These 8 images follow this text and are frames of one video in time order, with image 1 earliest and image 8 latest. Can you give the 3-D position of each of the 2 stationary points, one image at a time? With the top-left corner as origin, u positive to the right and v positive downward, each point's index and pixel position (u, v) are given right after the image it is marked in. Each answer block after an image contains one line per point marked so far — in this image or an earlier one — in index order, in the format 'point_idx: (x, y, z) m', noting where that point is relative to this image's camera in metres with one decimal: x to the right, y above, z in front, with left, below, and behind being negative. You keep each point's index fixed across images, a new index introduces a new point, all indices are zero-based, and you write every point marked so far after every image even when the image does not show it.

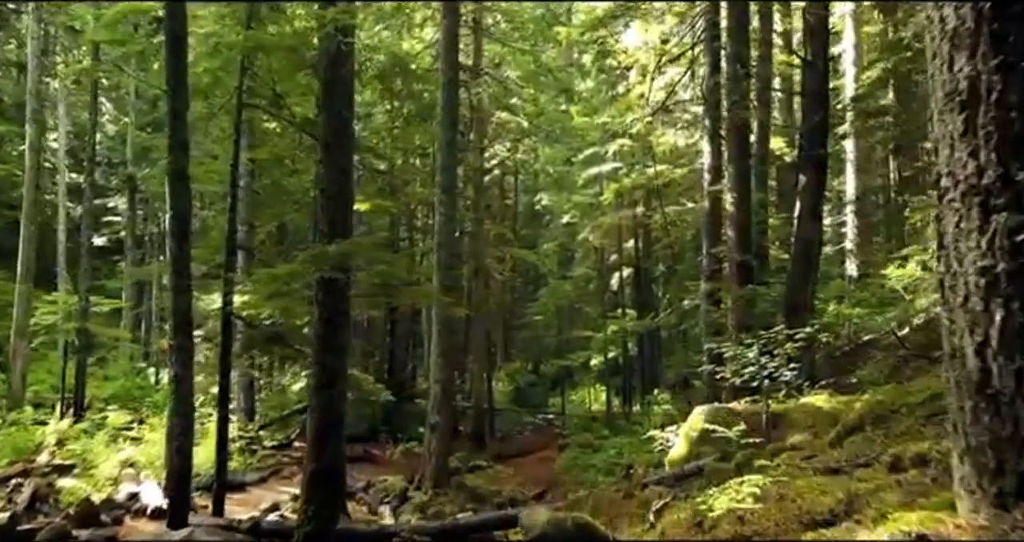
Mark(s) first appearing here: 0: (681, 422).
0: (+4.4, -3.9, +18.7) m
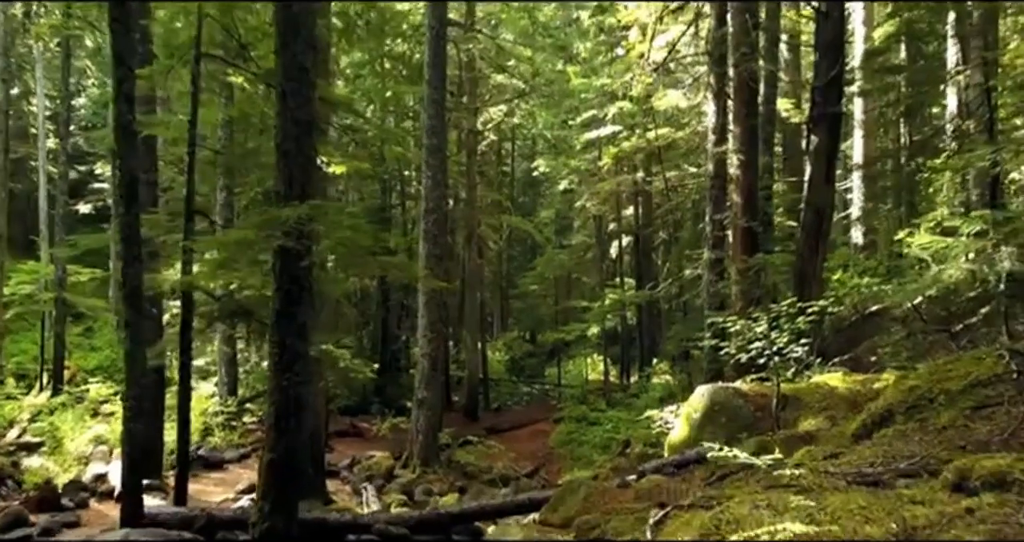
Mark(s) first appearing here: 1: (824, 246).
0: (+4.2, -3.1, +17.9) m
1: (+5.8, +0.4, +13.5) m
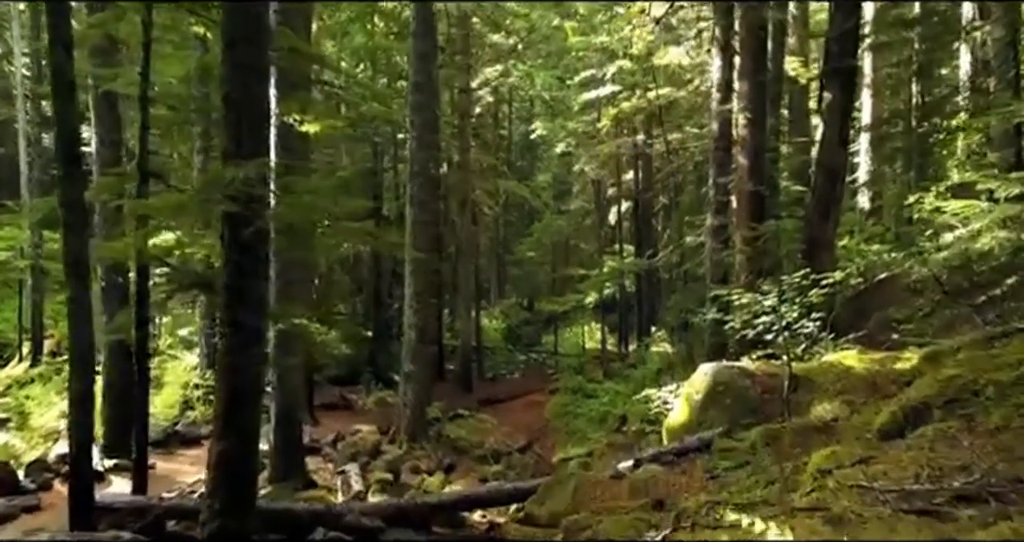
0: (+4.0, -2.3, +17.2) m
1: (+5.7, +1.0, +12.7) m
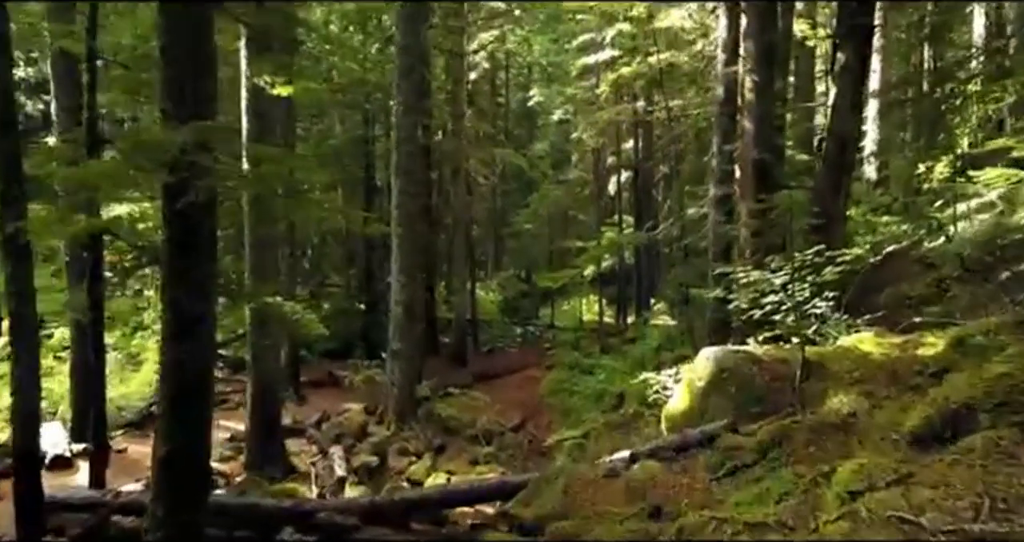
0: (+3.9, -1.7, +16.6) m
1: (+5.5, +1.5, +11.9) m
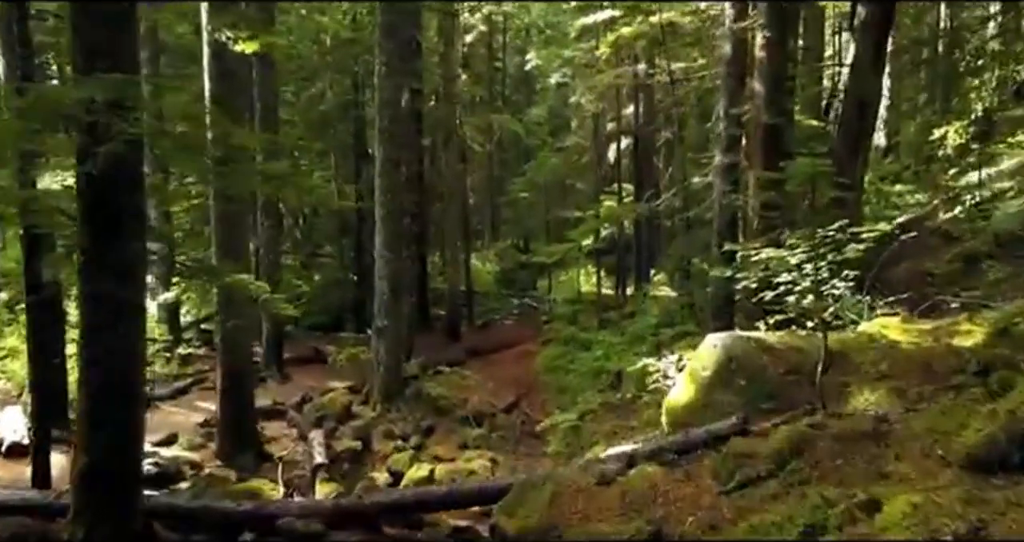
0: (+3.7, -1.1, +15.8) m
1: (+5.4, +1.9, +11.0) m
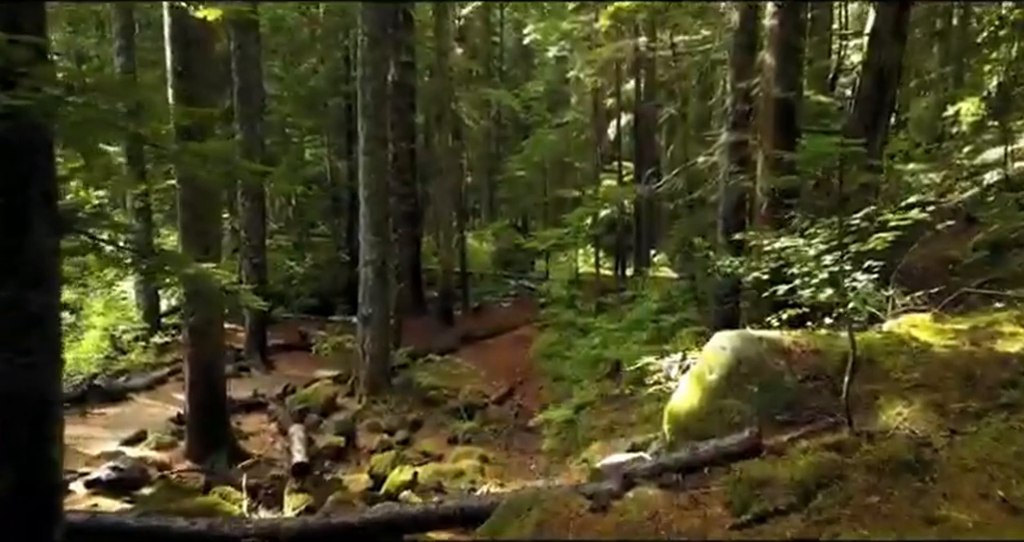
0: (+3.6, -0.7, +15.1) m
1: (+5.2, +2.0, +10.2) m
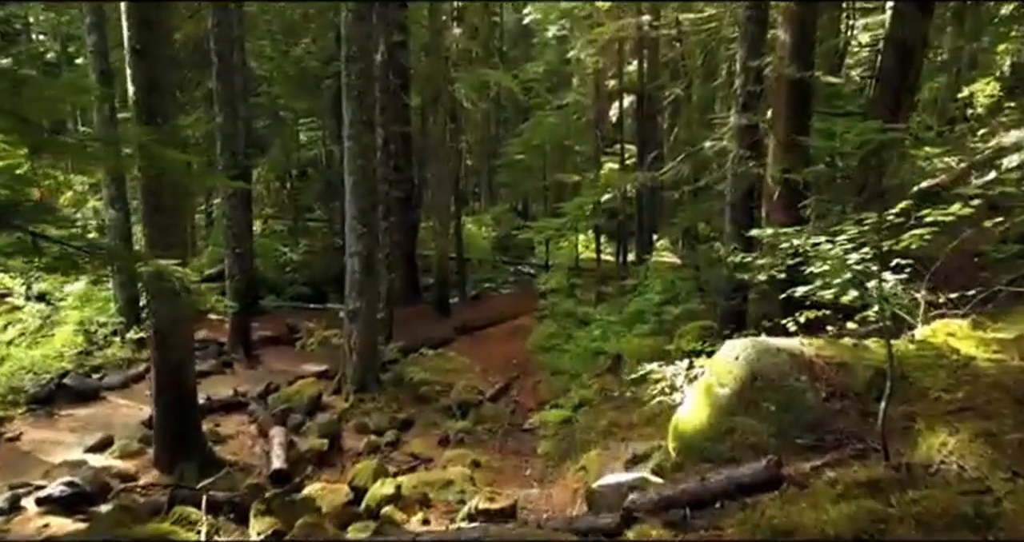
0: (+3.5, -0.5, +14.4) m
1: (+5.1, +2.1, +9.4) m
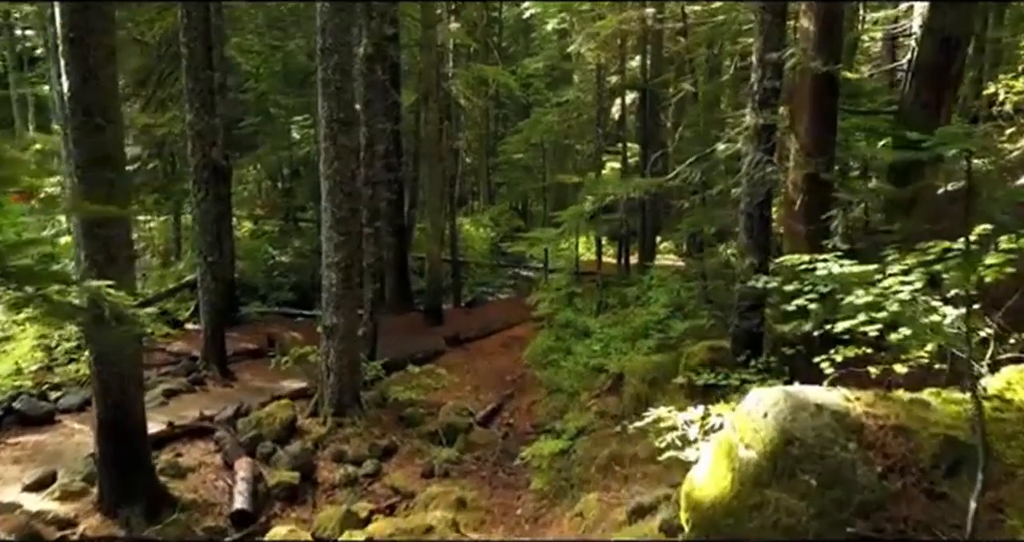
0: (+3.4, -0.7, +13.3) m
1: (+5.0, +1.9, +8.3) m
